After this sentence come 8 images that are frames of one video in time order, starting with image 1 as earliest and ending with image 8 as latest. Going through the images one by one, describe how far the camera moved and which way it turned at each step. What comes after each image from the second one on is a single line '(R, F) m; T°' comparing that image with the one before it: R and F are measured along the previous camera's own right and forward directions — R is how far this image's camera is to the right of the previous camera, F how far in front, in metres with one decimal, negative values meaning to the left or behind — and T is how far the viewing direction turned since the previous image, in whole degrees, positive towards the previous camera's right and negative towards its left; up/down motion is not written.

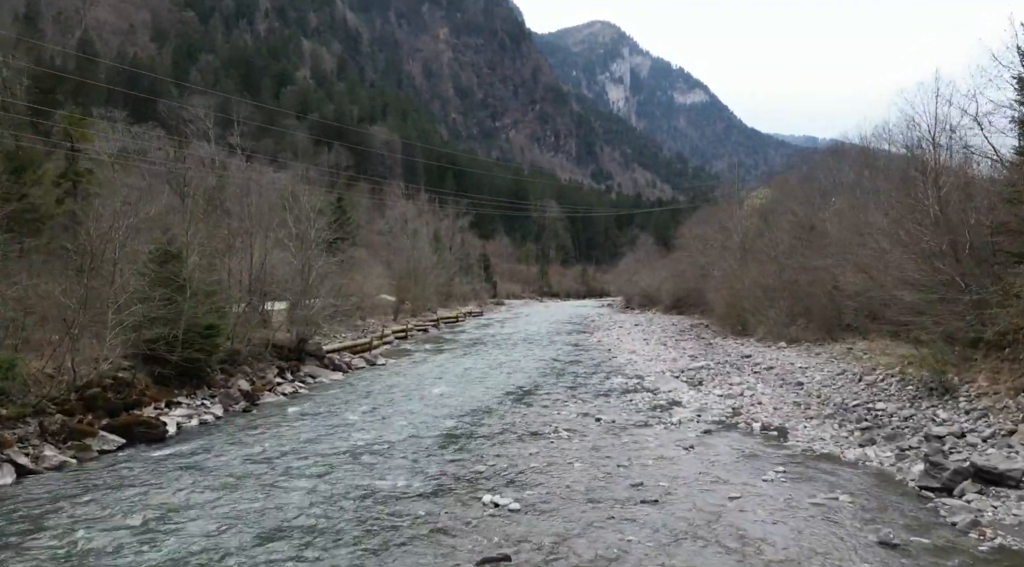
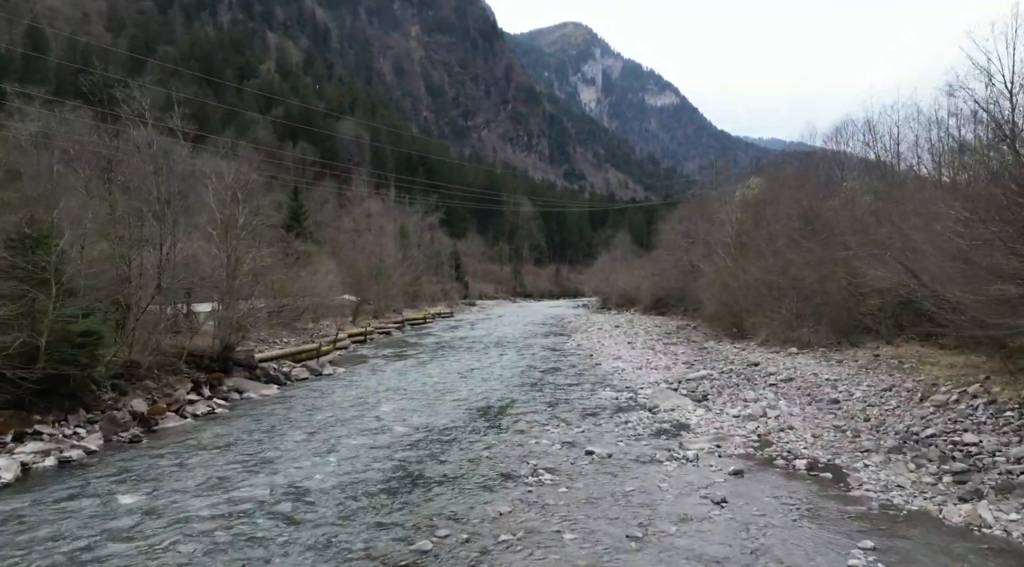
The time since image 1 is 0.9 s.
(+0.1, +4.0) m; +2°
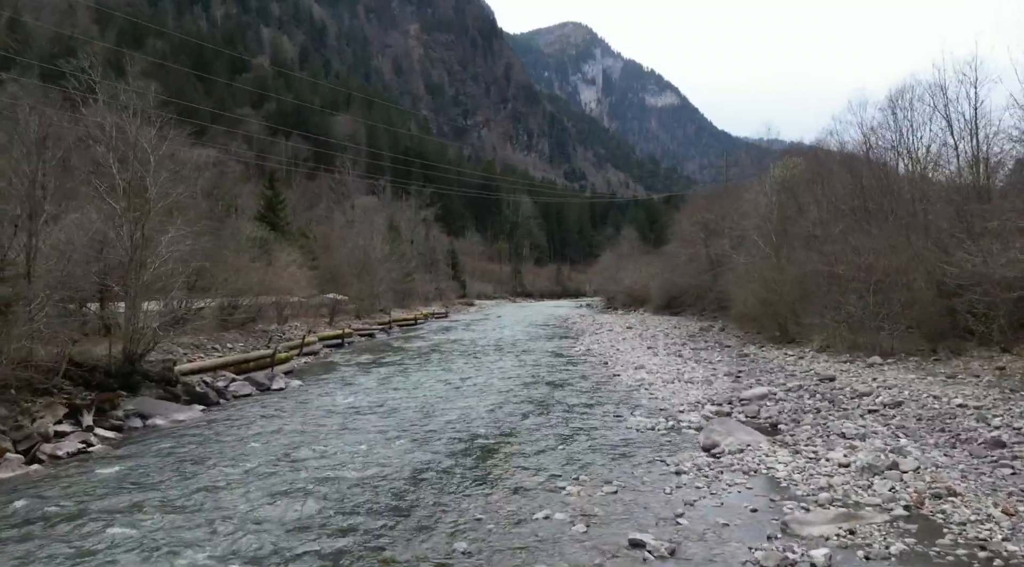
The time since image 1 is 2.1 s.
(+0.1, +5.3) m; 0°
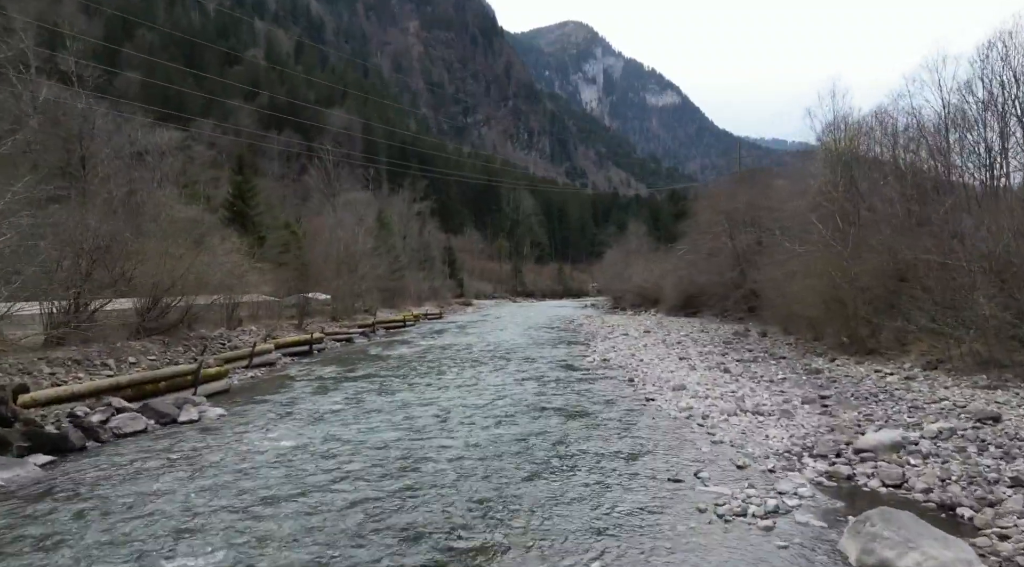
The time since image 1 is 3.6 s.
(0.0, +5.6) m; 0°
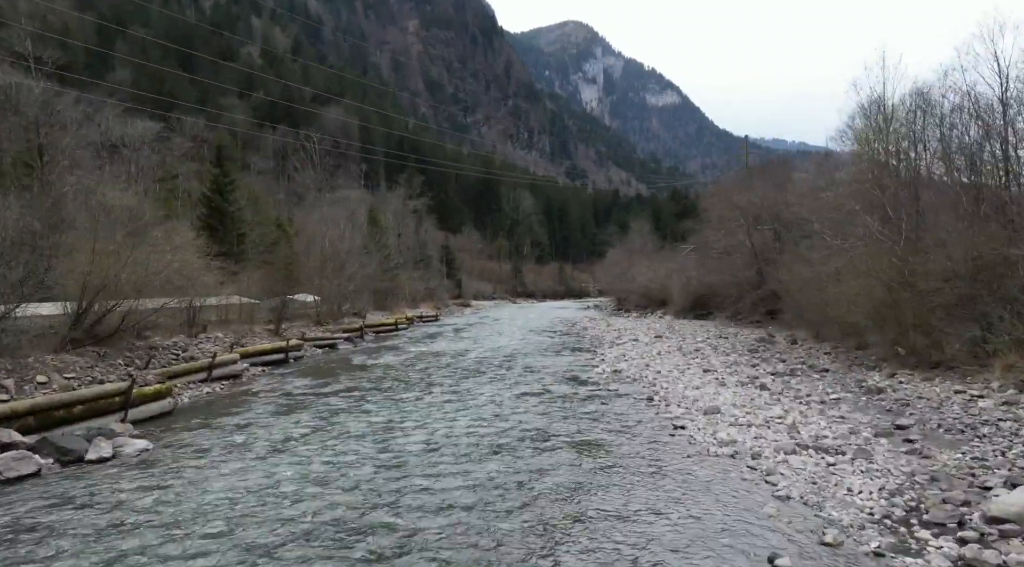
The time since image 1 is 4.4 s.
(+0.1, +3.1) m; 0°
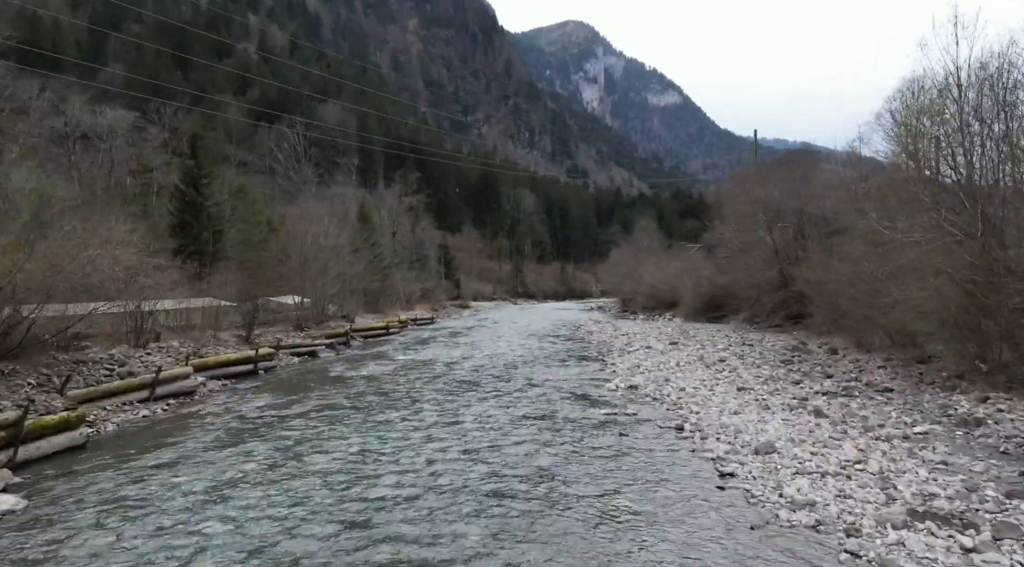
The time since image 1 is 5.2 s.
(+0.1, +3.2) m; 0°
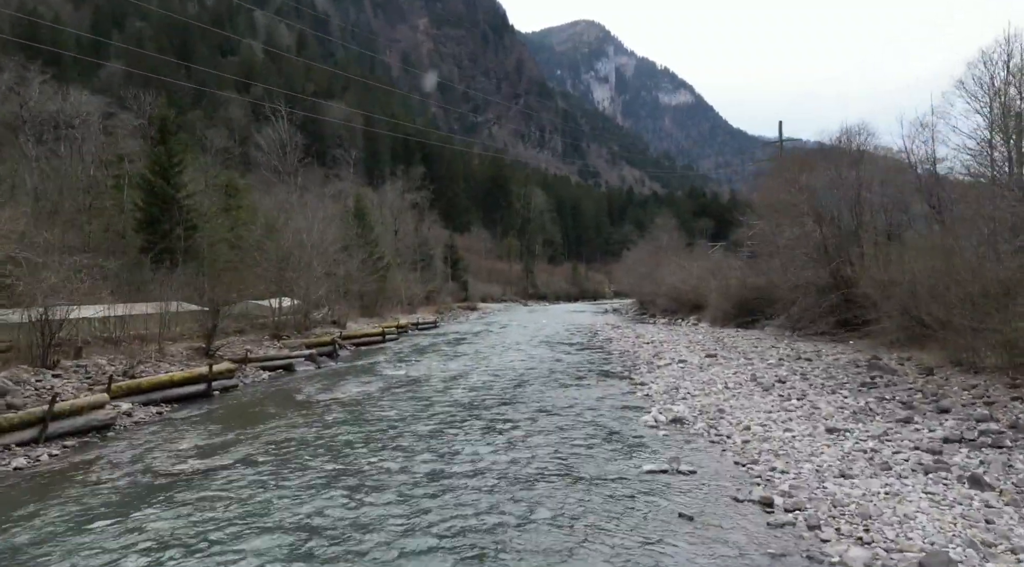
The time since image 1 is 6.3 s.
(+0.1, +4.4) m; -1°
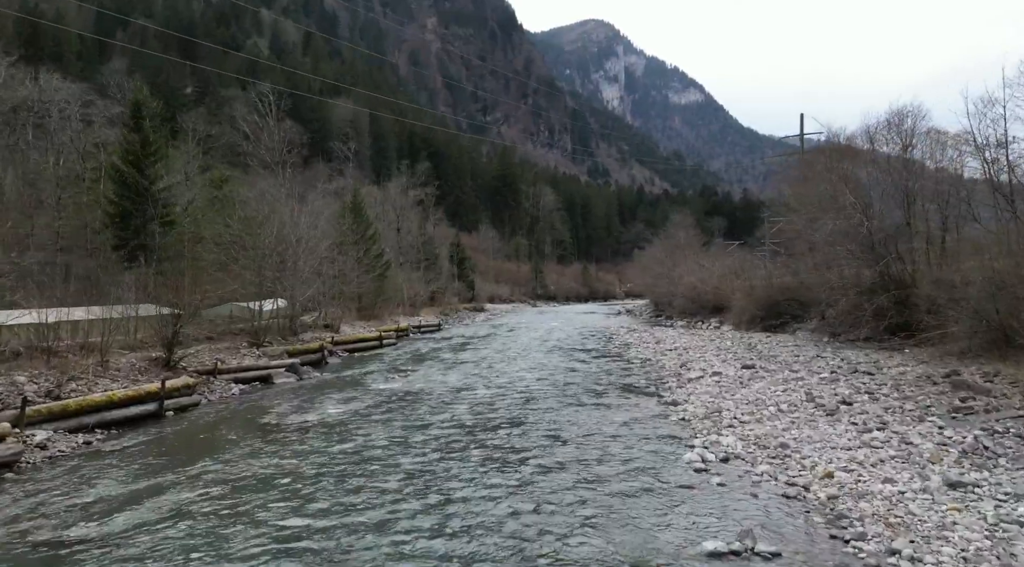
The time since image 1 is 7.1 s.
(0.0, +3.2) m; -1°
